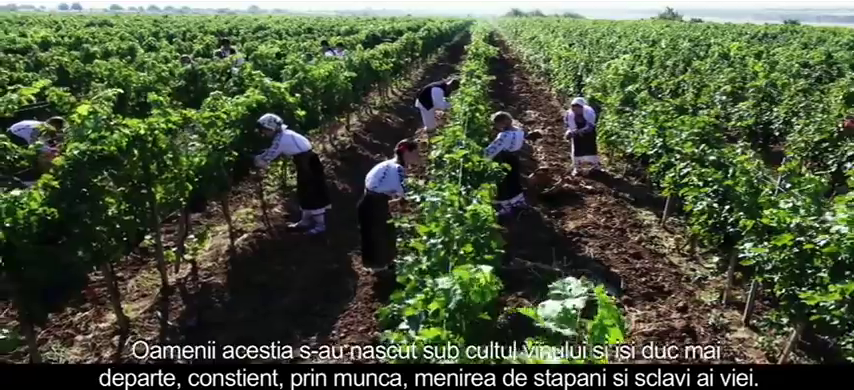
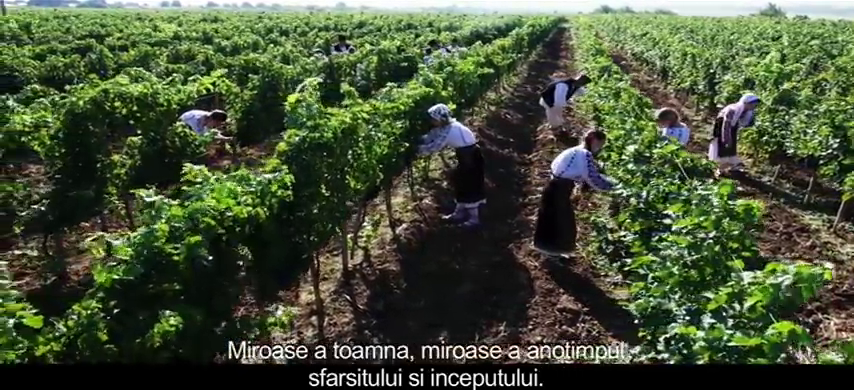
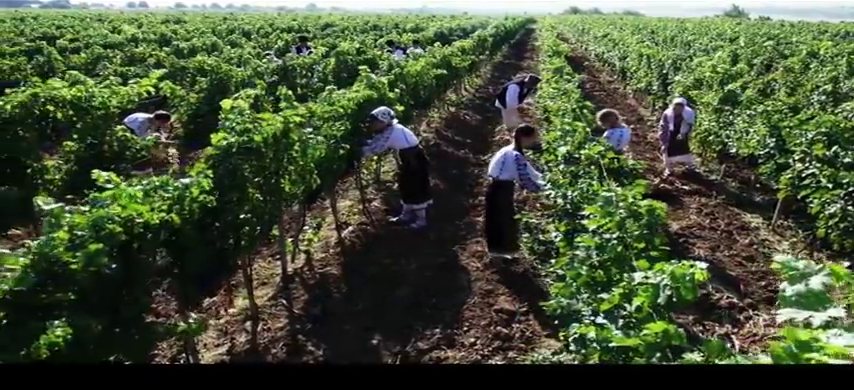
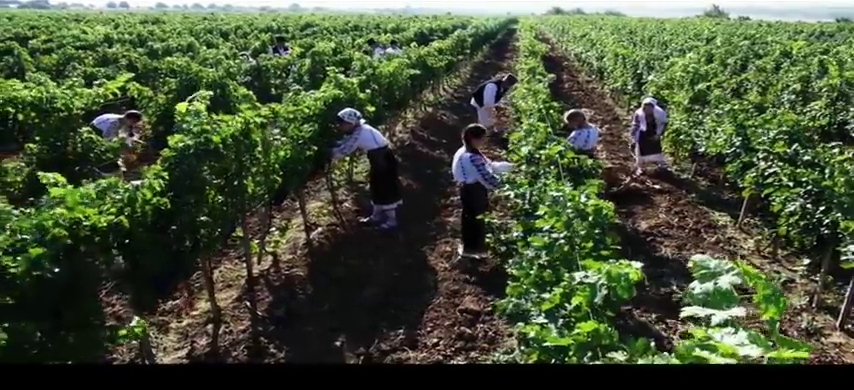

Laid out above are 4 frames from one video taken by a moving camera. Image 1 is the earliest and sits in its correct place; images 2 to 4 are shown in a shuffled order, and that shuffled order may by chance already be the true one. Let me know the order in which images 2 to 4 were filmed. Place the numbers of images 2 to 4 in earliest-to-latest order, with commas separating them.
4, 3, 2
